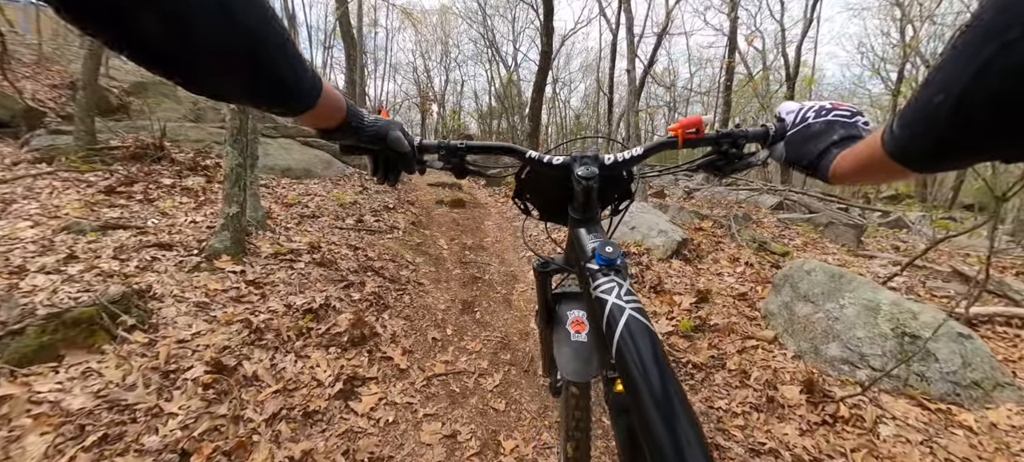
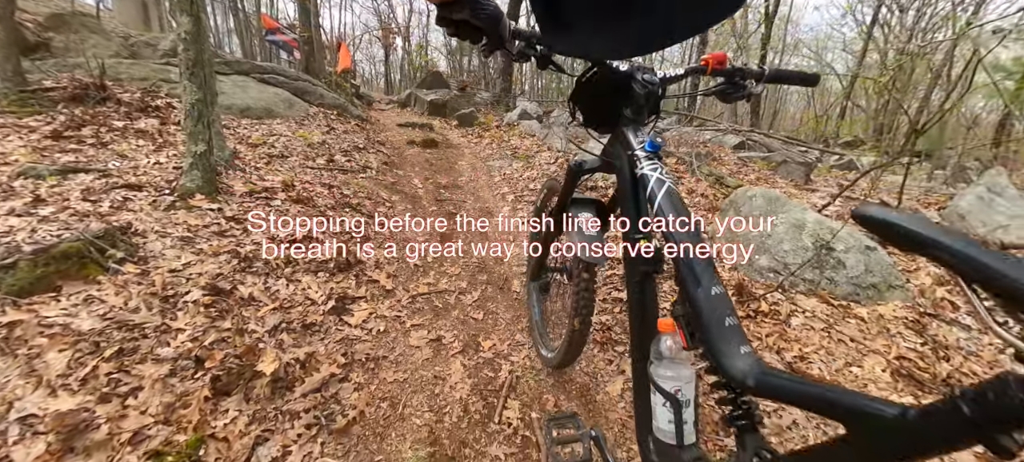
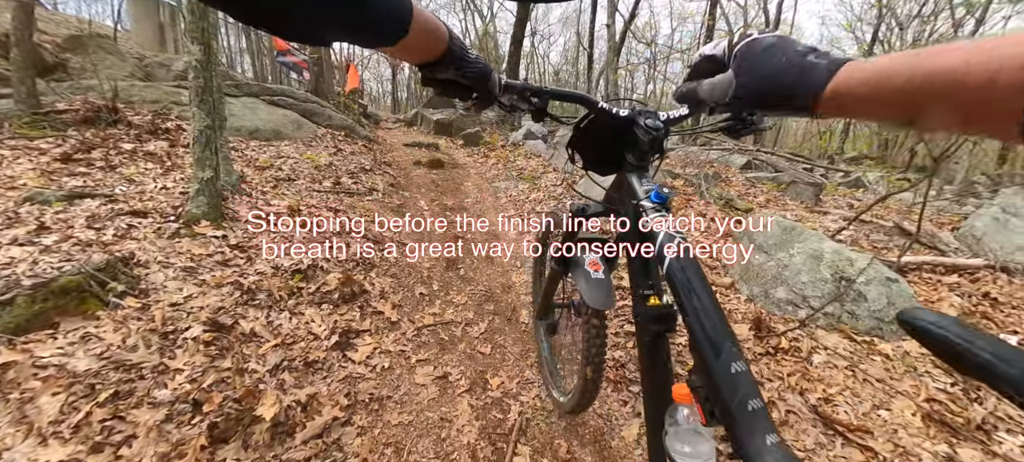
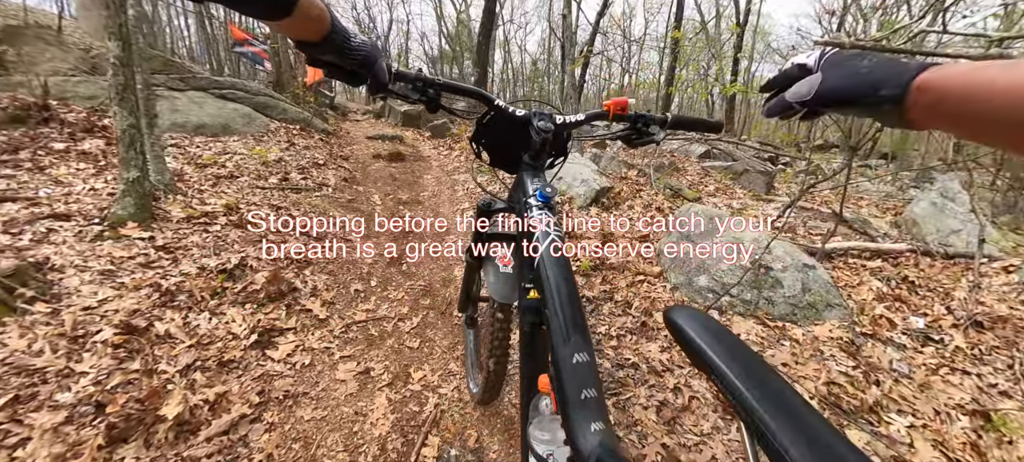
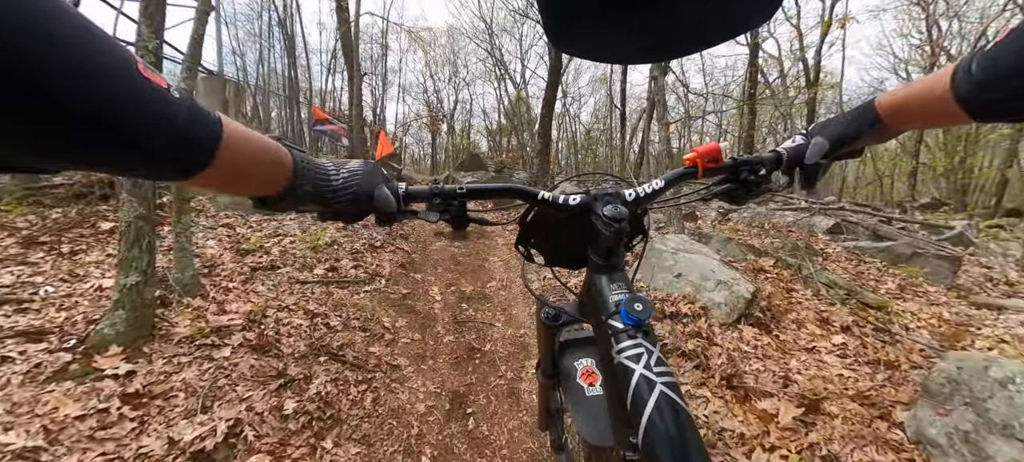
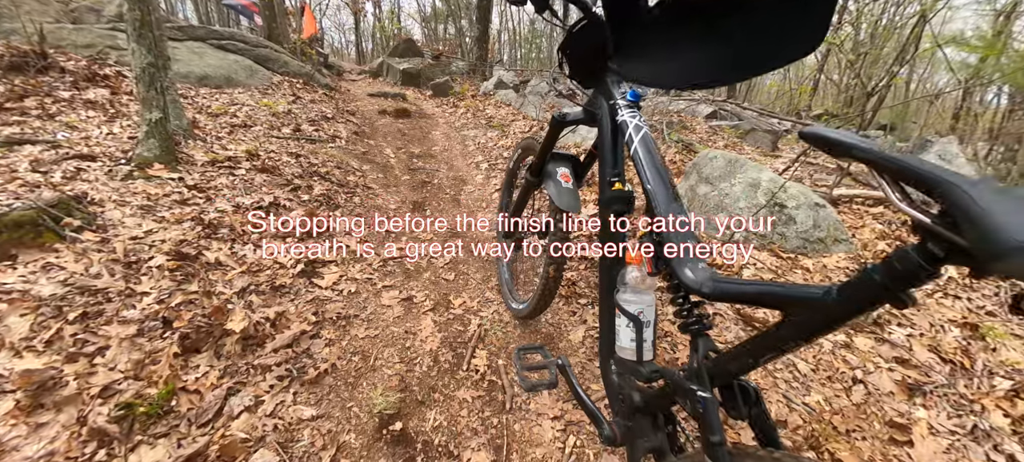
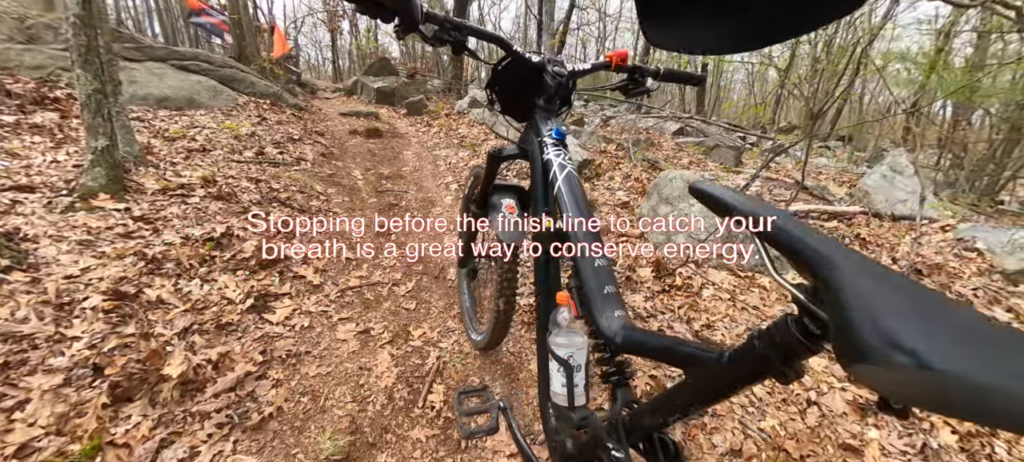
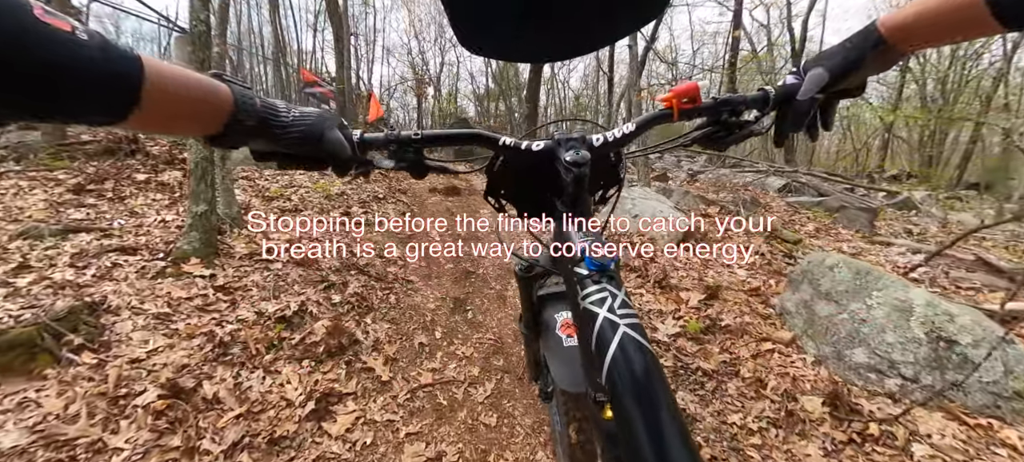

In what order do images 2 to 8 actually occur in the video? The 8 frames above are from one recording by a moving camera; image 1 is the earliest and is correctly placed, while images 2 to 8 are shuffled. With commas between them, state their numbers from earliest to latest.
3, 2, 6, 7, 4, 8, 5
